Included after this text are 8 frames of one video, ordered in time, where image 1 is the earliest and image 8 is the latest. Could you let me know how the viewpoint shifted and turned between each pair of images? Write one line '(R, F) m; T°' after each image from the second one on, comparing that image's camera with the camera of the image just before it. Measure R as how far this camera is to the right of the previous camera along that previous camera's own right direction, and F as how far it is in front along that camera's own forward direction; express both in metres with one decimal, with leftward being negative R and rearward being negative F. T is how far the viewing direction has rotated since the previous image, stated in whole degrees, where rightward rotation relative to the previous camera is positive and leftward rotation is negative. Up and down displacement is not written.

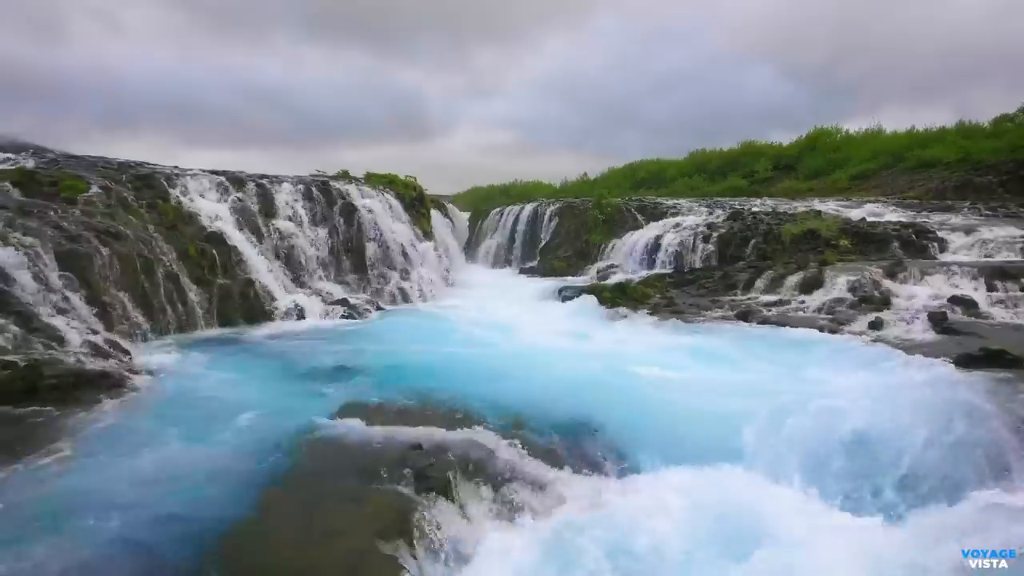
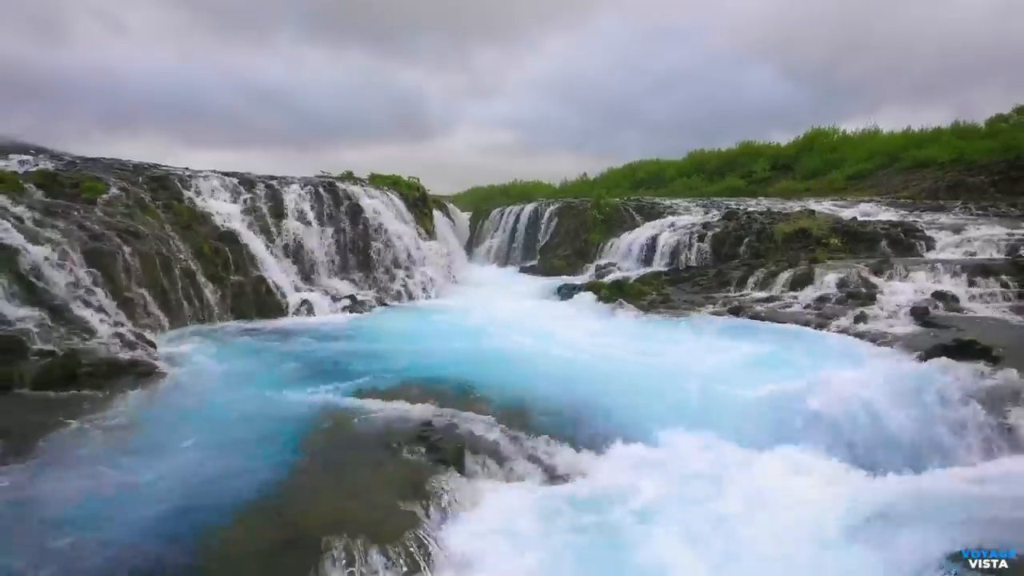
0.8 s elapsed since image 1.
(0.0, -0.6) m; 0°
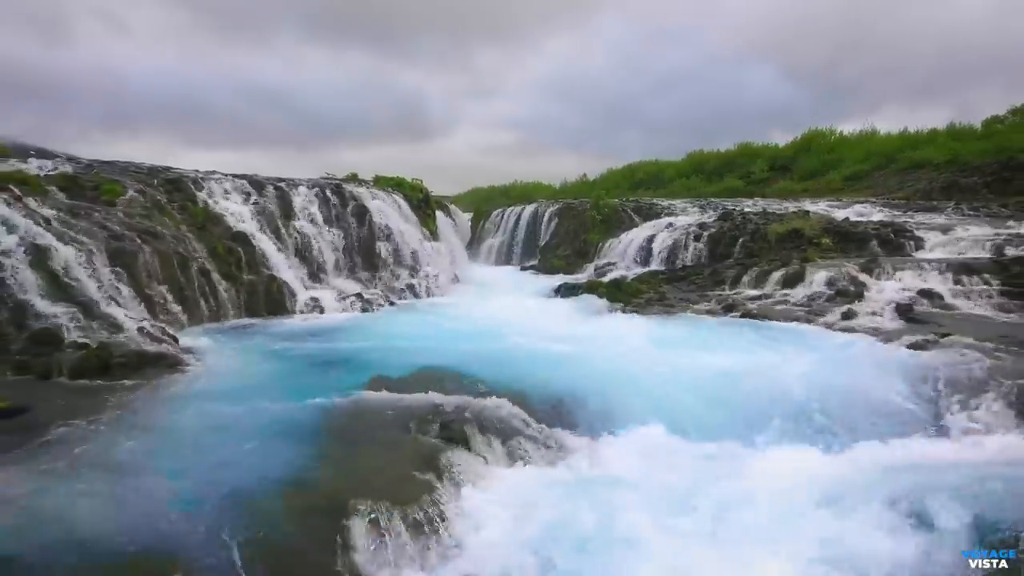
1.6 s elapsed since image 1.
(0.0, -0.5) m; 0°
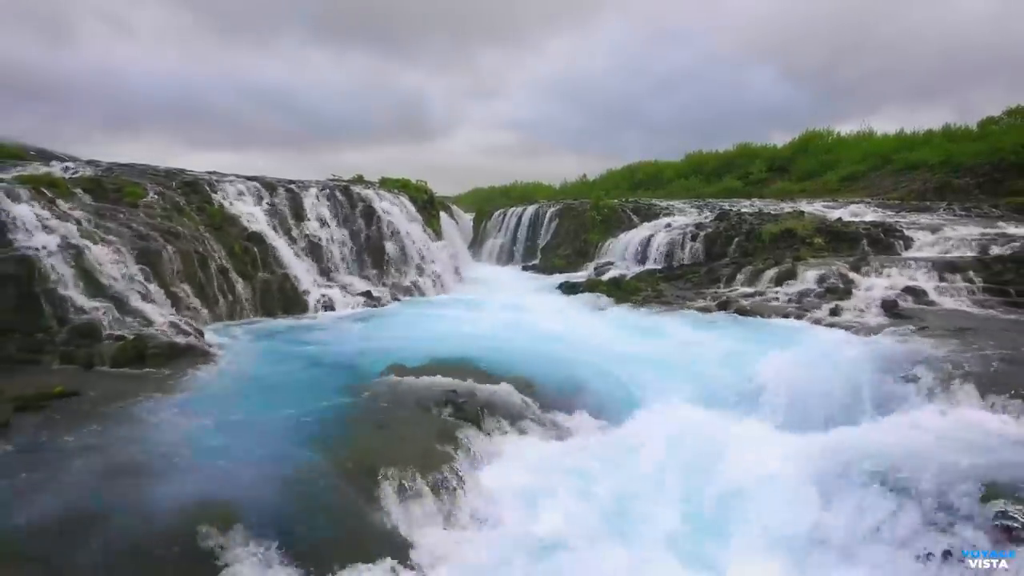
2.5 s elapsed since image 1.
(-0.1, -0.6) m; 0°
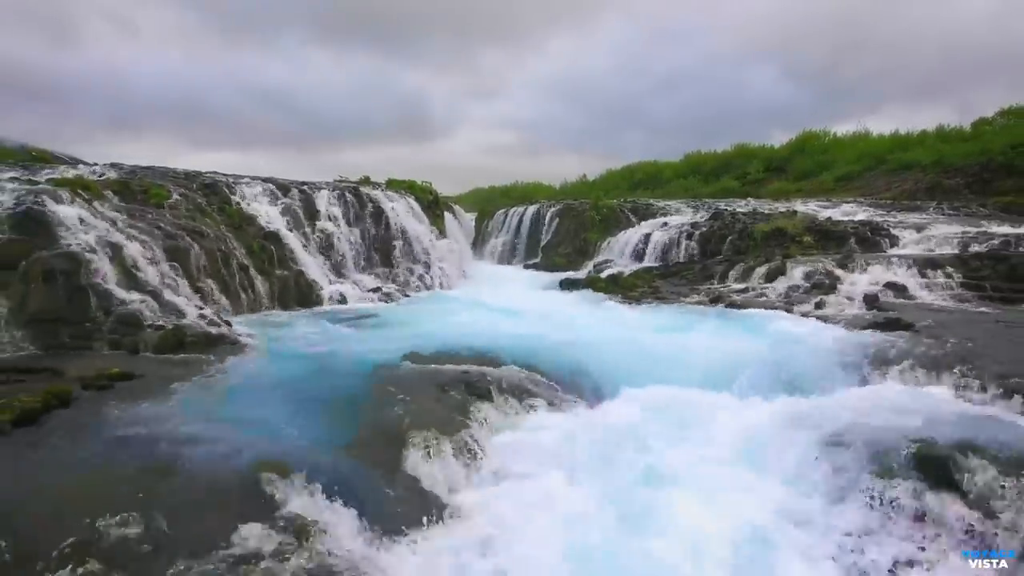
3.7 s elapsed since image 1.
(-0.1, -0.8) m; 0°
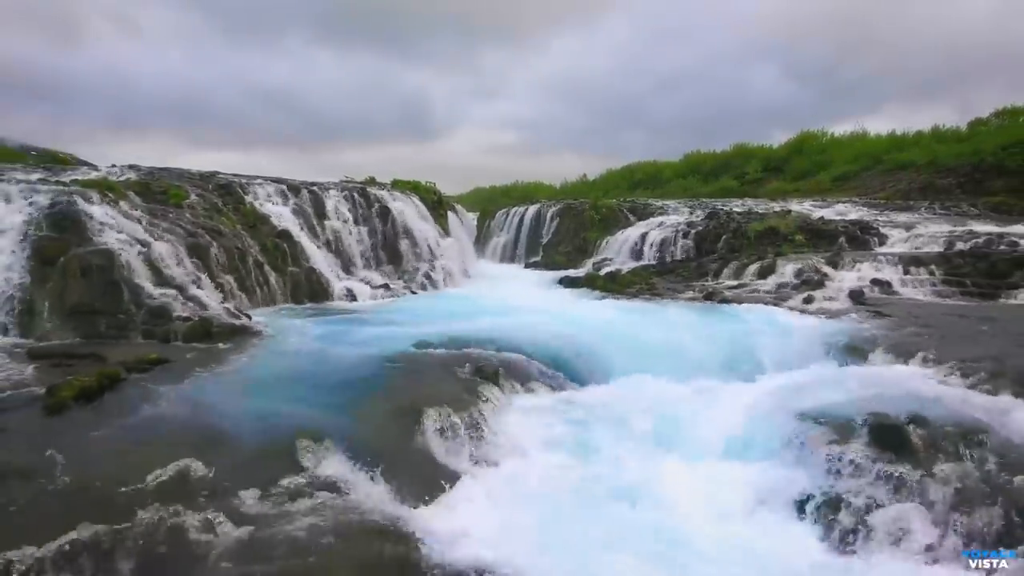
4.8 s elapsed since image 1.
(0.0, -0.7) m; 0°
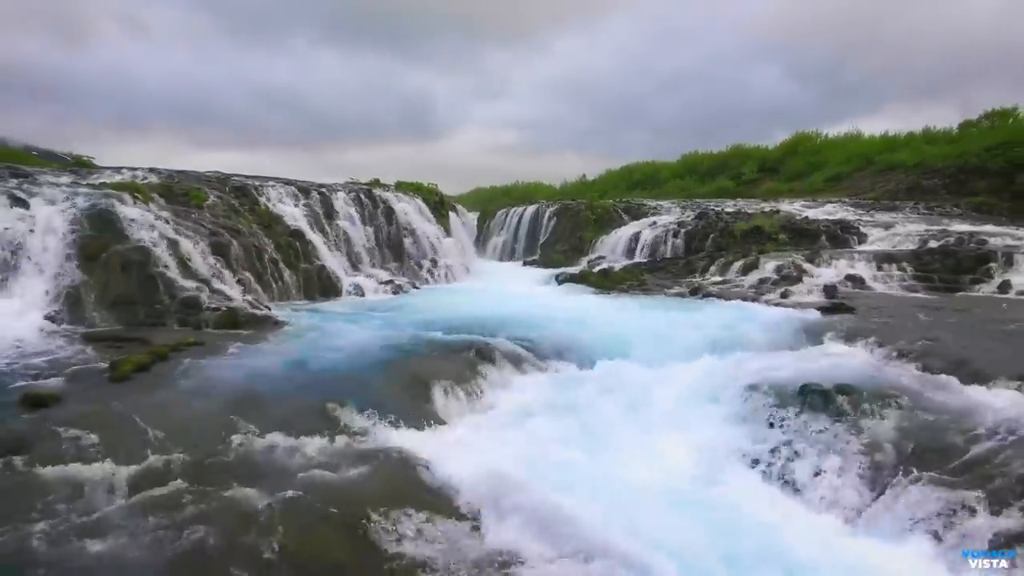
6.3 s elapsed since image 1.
(+0.1, -1.1) m; 0°
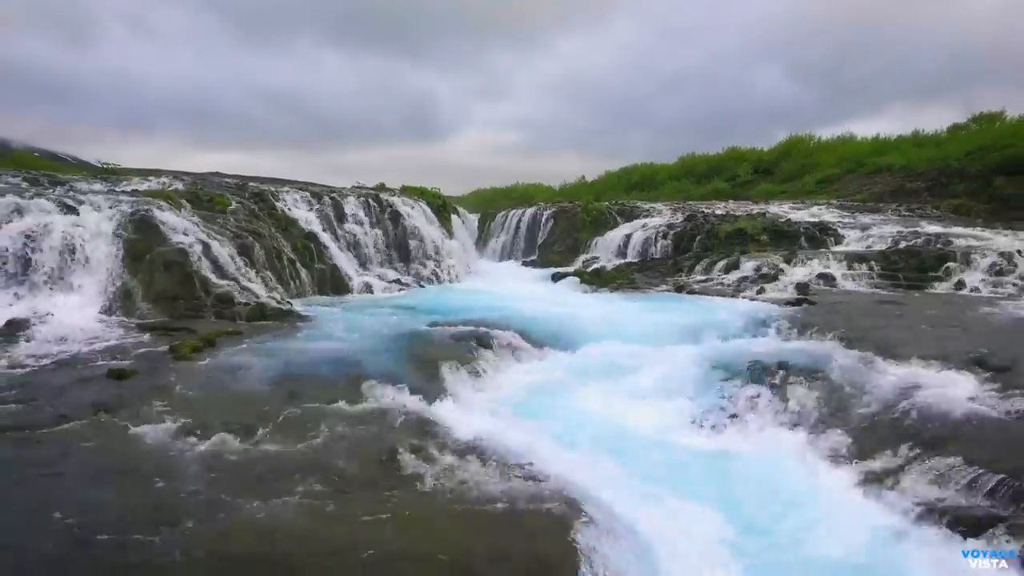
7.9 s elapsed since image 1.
(+0.1, -1.5) m; 0°
